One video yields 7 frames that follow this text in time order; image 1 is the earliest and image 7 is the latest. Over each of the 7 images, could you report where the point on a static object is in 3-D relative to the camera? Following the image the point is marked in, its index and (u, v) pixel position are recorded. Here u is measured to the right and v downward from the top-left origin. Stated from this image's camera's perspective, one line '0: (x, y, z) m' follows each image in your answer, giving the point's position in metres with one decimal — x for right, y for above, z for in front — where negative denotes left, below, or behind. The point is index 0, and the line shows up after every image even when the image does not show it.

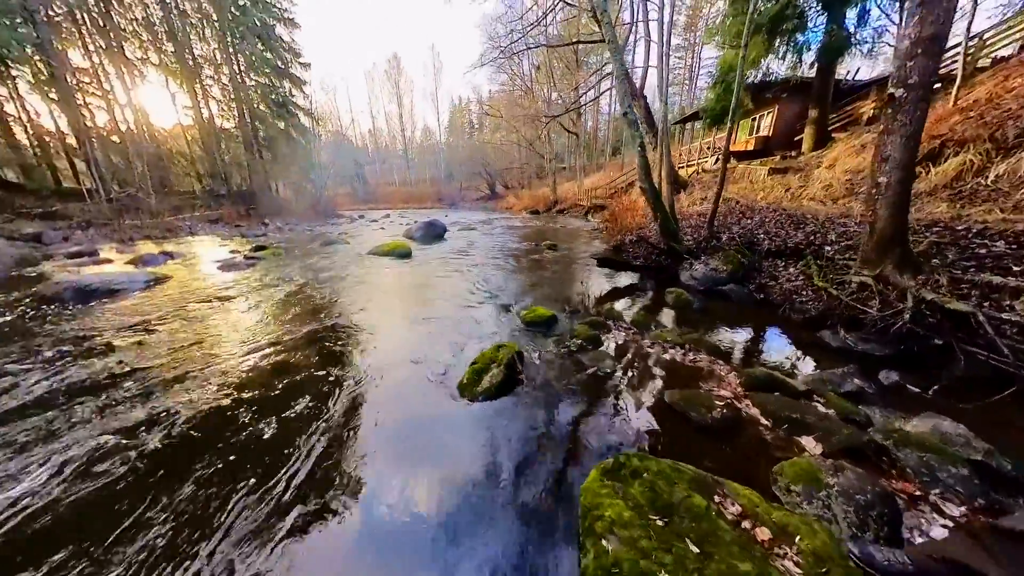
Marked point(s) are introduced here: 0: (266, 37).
0: (-11.1, +11.4, +18.1) m
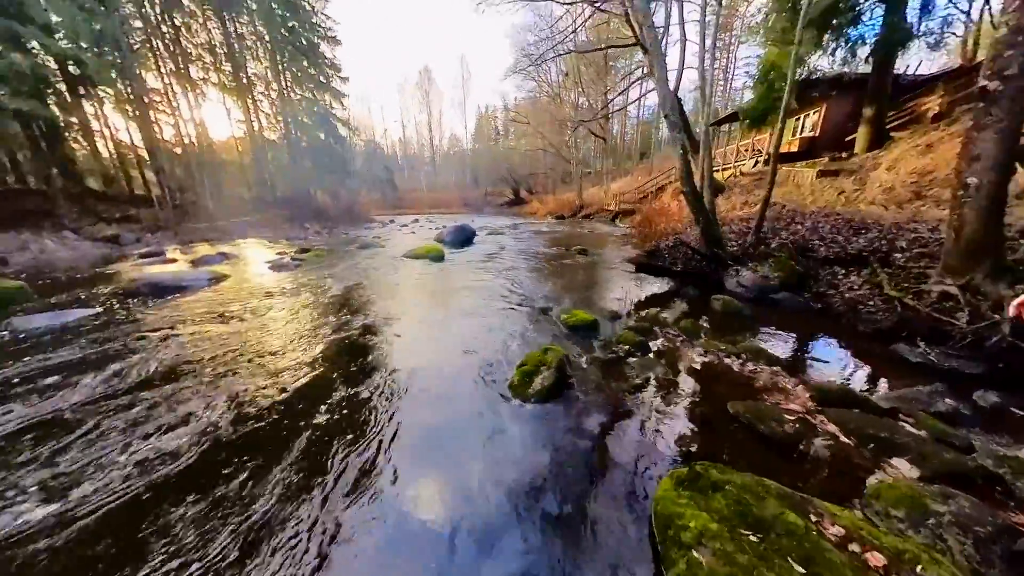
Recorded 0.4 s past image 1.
0: (-9.5, +11.1, +18.9) m
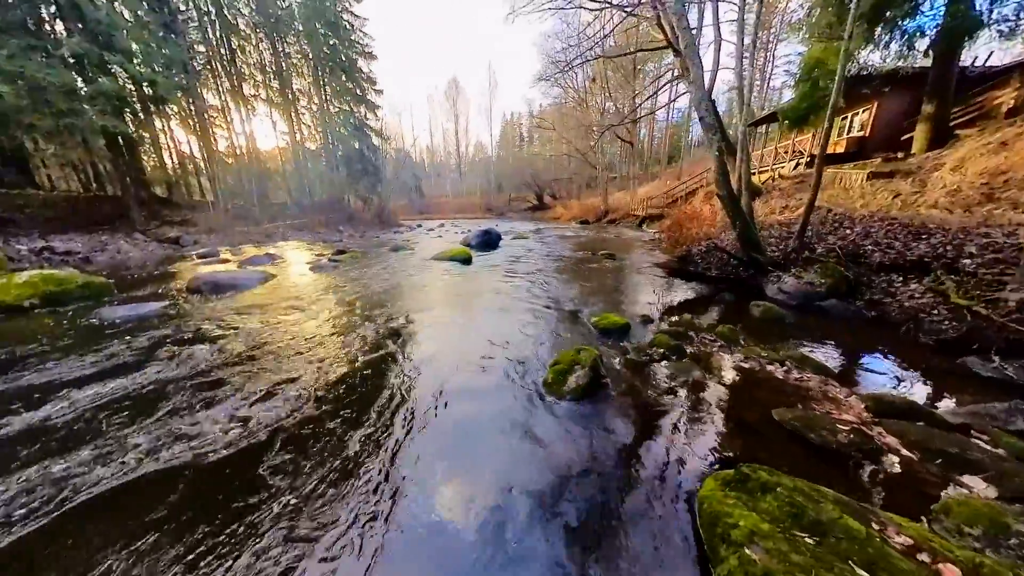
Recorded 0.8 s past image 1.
0: (-8.1, +10.8, +19.6) m
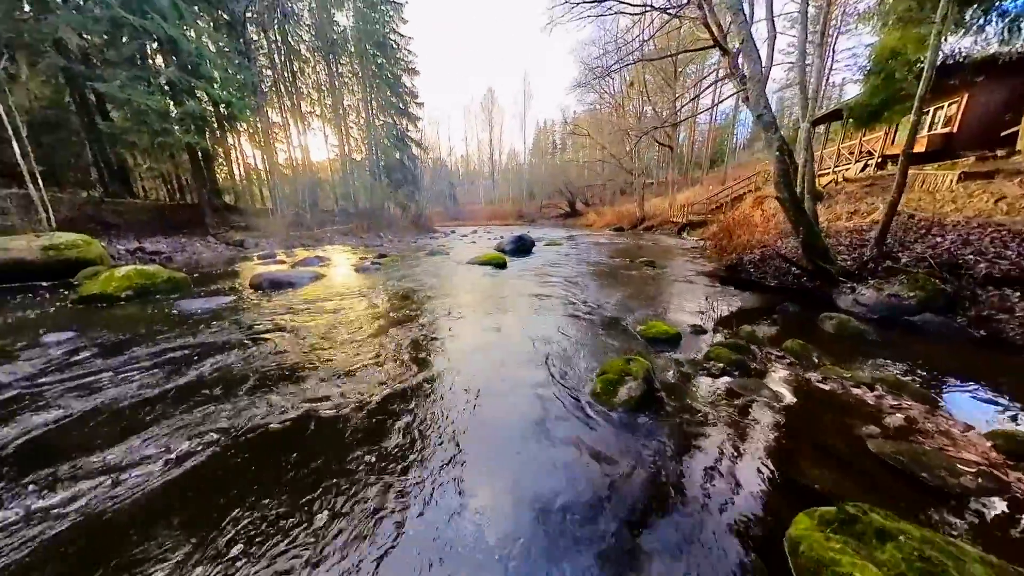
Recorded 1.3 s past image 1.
0: (-6.2, +10.3, +20.1) m
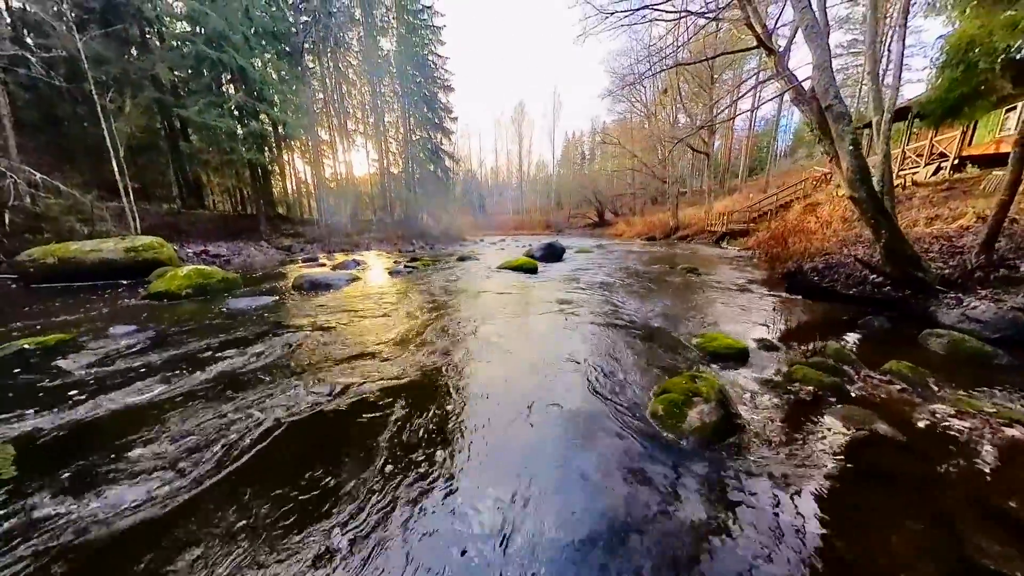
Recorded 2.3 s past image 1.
0: (-4.5, +9.7, +20.4) m
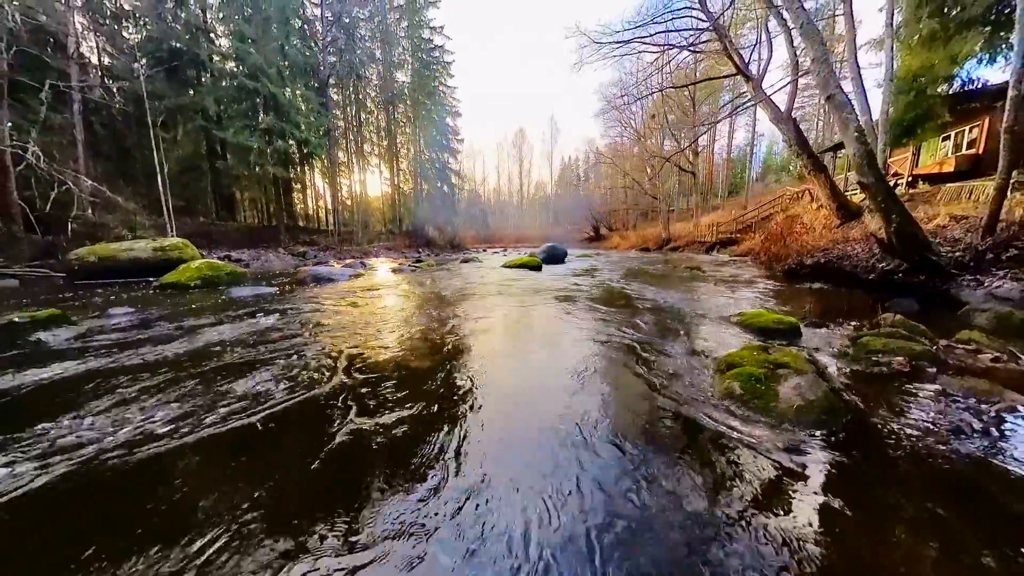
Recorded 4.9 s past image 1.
0: (-4.4, +9.1, +22.1) m
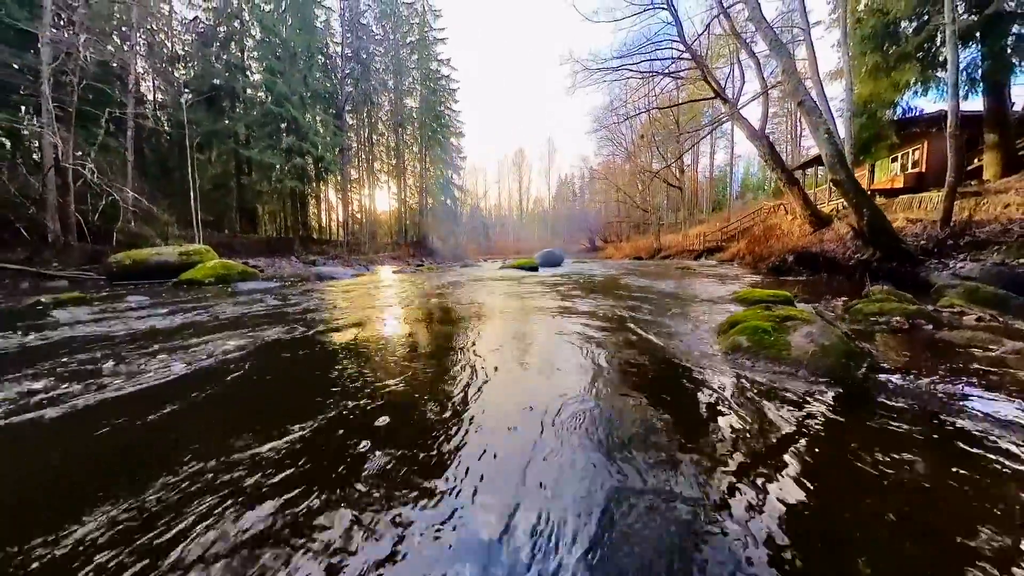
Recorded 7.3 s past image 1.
0: (-4.4, +8.6, +23.6) m
